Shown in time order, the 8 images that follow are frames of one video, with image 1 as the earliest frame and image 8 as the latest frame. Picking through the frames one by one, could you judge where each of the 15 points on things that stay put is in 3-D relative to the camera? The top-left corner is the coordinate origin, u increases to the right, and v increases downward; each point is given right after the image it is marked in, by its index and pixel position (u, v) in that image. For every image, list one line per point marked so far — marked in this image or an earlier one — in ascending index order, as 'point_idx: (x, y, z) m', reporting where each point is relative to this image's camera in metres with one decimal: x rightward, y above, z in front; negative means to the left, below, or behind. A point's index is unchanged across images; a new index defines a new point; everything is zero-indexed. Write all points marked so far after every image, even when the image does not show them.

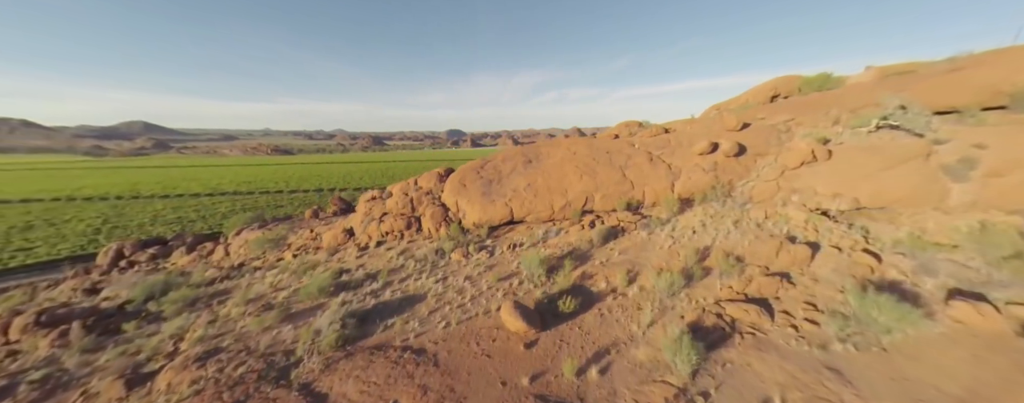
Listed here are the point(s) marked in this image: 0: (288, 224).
0: (-6.2, -0.6, +9.6) m
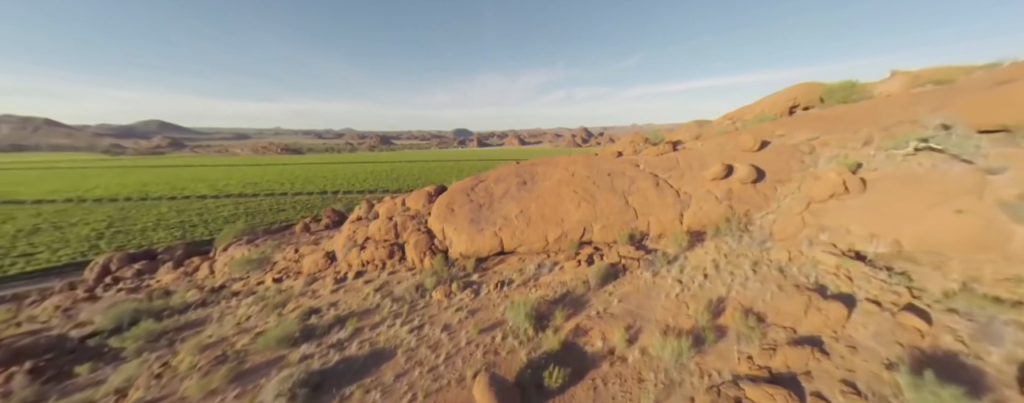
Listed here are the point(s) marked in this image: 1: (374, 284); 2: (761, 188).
0: (-6.2, -1.0, +9.2) m
1: (-1.9, -1.1, +4.7) m
2: (+3.1, +0.2, +4.3) m
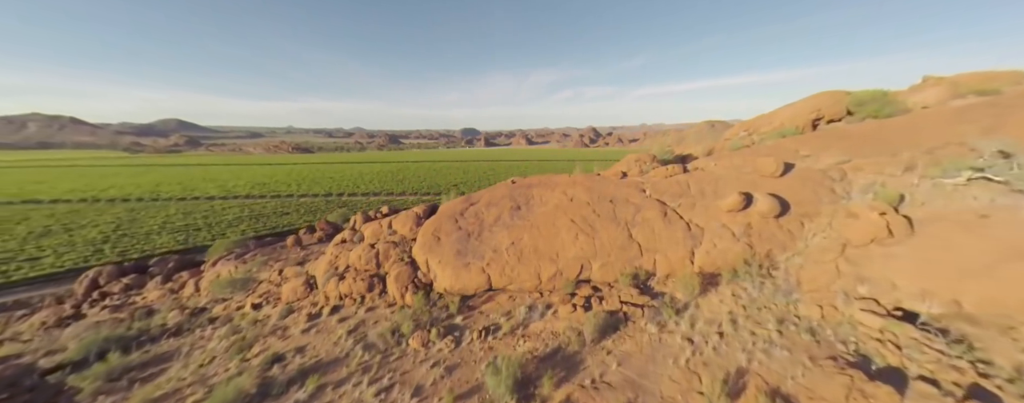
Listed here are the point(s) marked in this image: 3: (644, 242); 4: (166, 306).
0: (-6.3, -1.3, +8.9) m
1: (-2.0, -1.5, +4.2) m
2: (+3.0, -0.2, +3.8) m
3: (+1.5, -0.5, +4.1) m
4: (-7.5, -2.3, +7.6) m
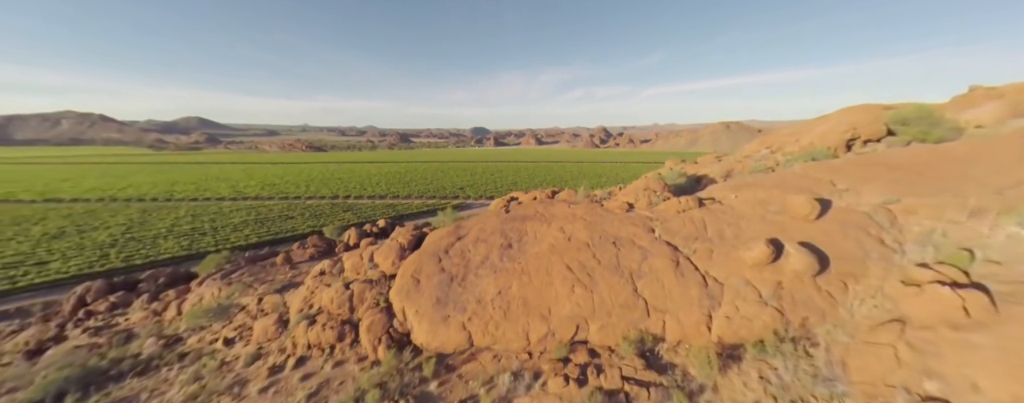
0: (-6.3, -1.7, +8.5) m
1: (-2.2, -2.0, +3.7) m
2: (+2.8, -0.7, +3.1) m
3: (+1.4, -1.0, +3.5) m
4: (-7.6, -2.7, +7.2) m
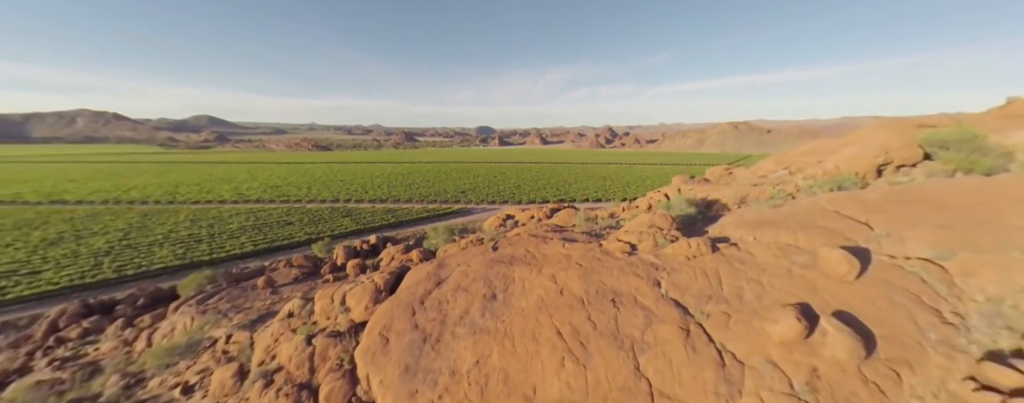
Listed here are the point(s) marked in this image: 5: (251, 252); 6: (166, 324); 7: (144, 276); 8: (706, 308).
0: (-6.4, -2.2, +8.0) m
1: (-2.4, -2.5, +3.2) m
2: (+2.6, -1.3, +2.5) m
3: (+1.2, -1.5, +2.9) m
4: (-7.7, -3.2, +6.7) m
5: (-13.0, -2.5, +17.3) m
6: (-7.4, -2.6, +7.4) m
7: (-15.8, -3.1, +14.9) m
8: (+1.8, -1.0, +3.3) m
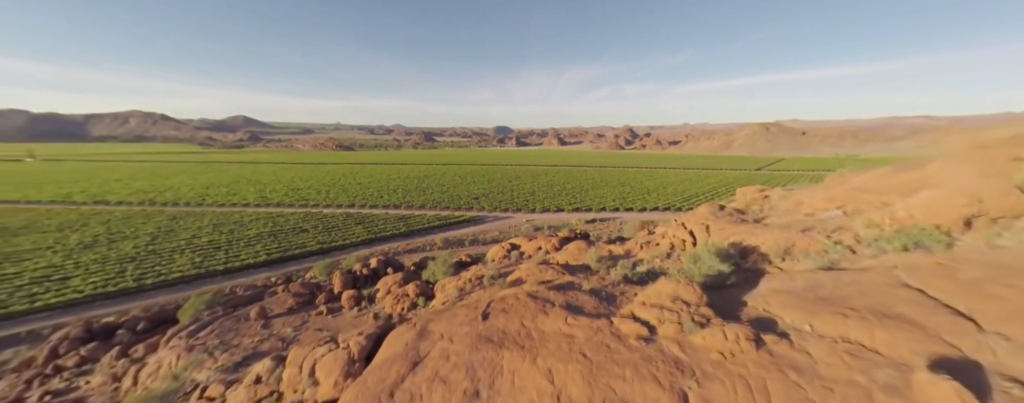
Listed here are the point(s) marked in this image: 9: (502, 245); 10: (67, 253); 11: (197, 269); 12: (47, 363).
0: (-6.3, -2.8, +7.6) m
1: (-2.5, -3.1, +2.6) m
2: (+2.4, -2.0, +1.6) m
3: (+1.0, -2.2, +2.1) m
4: (-7.7, -3.8, +6.5) m
5: (-12.3, -3.0, +17.3) m
6: (-7.3, -3.2, +7.1) m
7: (-15.2, -3.6, +15.1) m
8: (+1.6, -1.7, +2.4) m
9: (-0.2, -1.1, +8.4) m
10: (-25.7, -3.2, +20.1) m
11: (-15.2, -3.3, +16.7) m
12: (-10.7, -3.7, +8.0) m
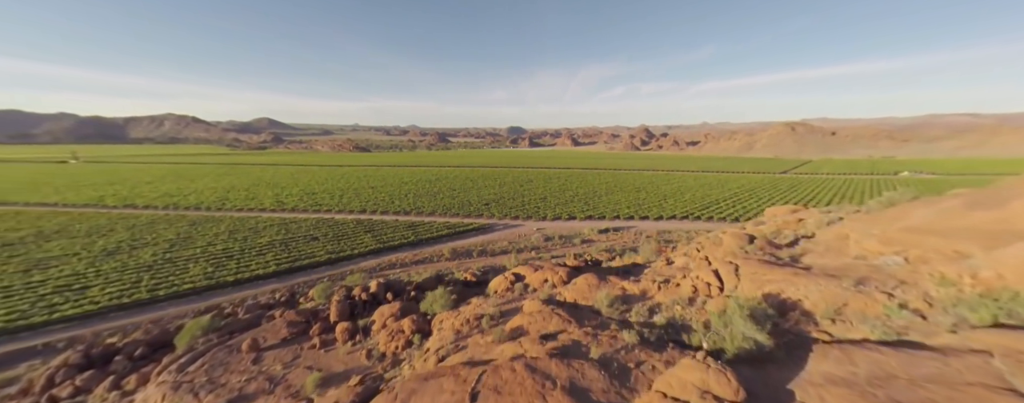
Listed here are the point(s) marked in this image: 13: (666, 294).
0: (-6.2, -3.4, +7.3) m
1: (-2.7, -3.7, +2.1) m
2: (+2.2, -2.6, +0.9) m
3: (+0.8, -2.8, +1.4) m
4: (-7.7, -4.3, +6.2) m
5: (-11.8, -3.6, +17.3) m
6: (-7.2, -3.8, +6.8) m
7: (-14.8, -4.1, +15.1) m
8: (+1.5, -2.3, +1.7) m
9: (-0.1, -1.7, +7.8) m
10: (-25.0, -3.7, +20.6) m
11: (-14.7, -3.8, +16.8) m
12: (-10.6, -4.3, +7.9) m
13: (+2.6, -1.6, +5.9) m
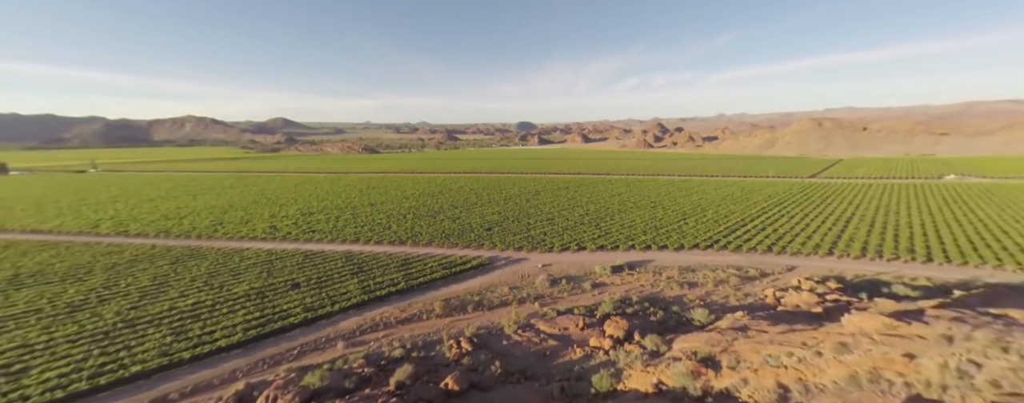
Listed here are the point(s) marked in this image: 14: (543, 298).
0: (-6.5, -6.1, +5.0) m
1: (-3.2, -6.4, -0.3) m
2: (+1.6, -5.2, -1.7) m
3: (+0.3, -5.4, -1.2) m
4: (-8.0, -7.0, +3.9) m
5: (-11.8, -6.1, +15.1) m
6: (-7.6, -6.5, +4.5) m
7: (-14.9, -6.8, +13.1) m
8: (+0.9, -4.9, -0.9) m
9: (-0.5, -4.2, +5.2) m
10: (-24.9, -6.5, +18.9) m
11: (-14.7, -6.4, +14.7) m
12: (-10.9, -7.0, +5.7) m
13: (+2.2, -4.1, +3.2) m
14: (+1.7, -5.1, +18.5) m
